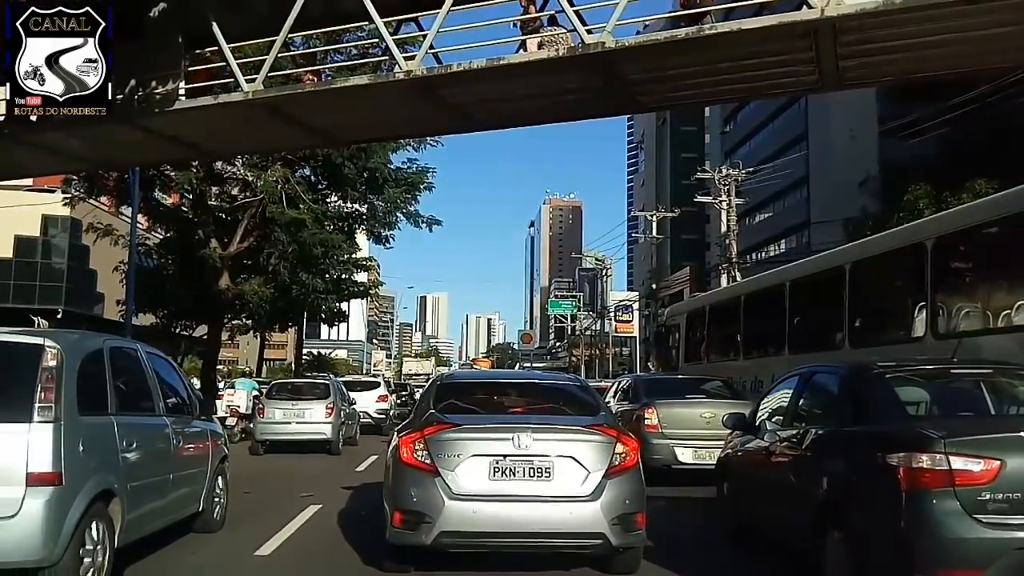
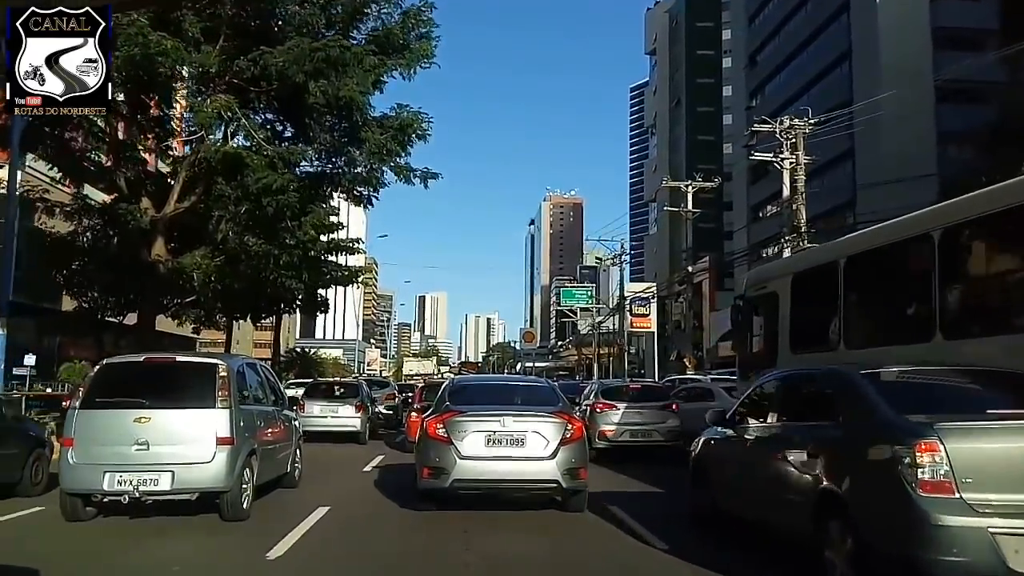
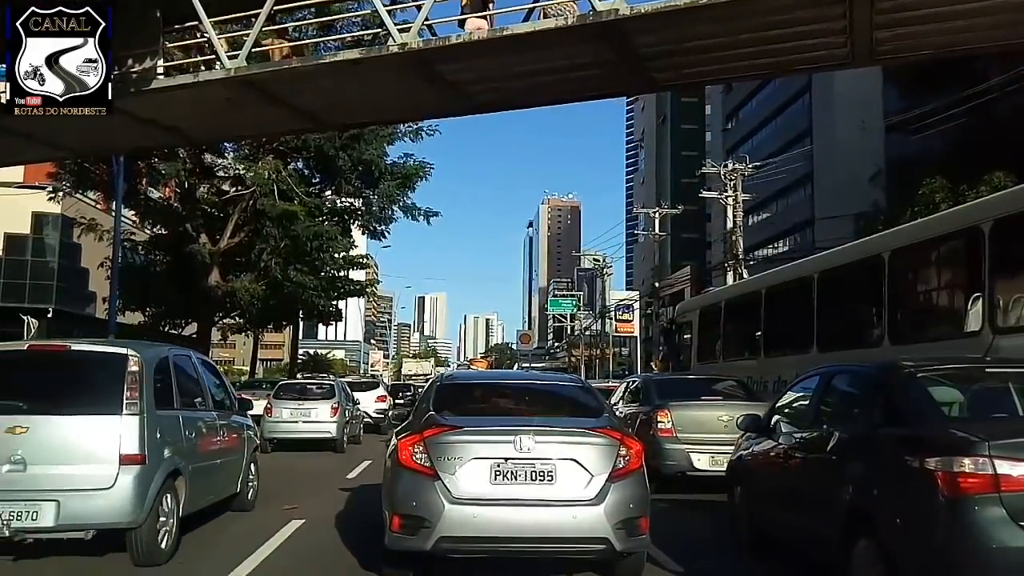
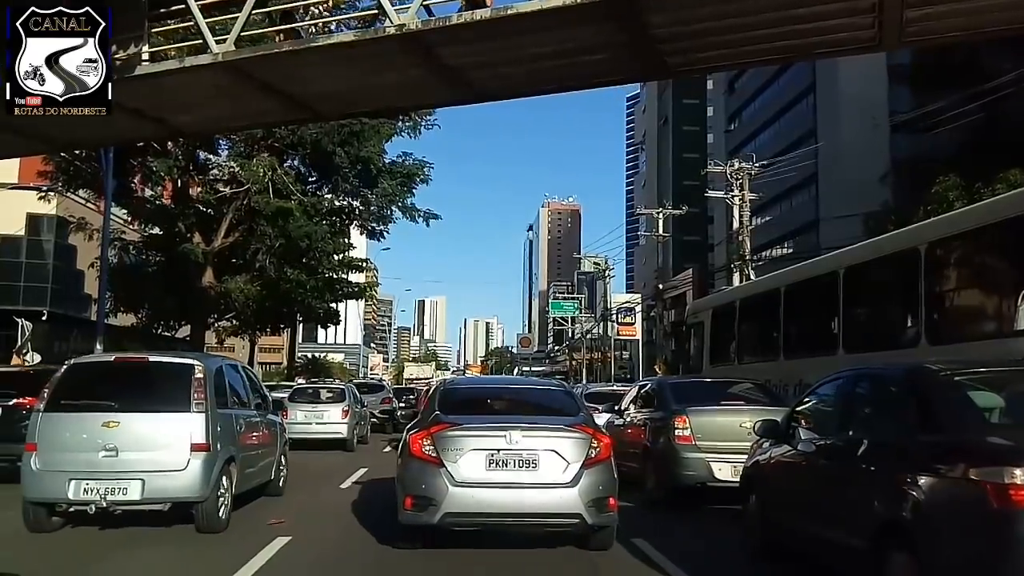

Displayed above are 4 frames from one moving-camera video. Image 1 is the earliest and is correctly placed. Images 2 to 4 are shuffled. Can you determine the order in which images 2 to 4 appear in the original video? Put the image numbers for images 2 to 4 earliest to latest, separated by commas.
3, 4, 2
